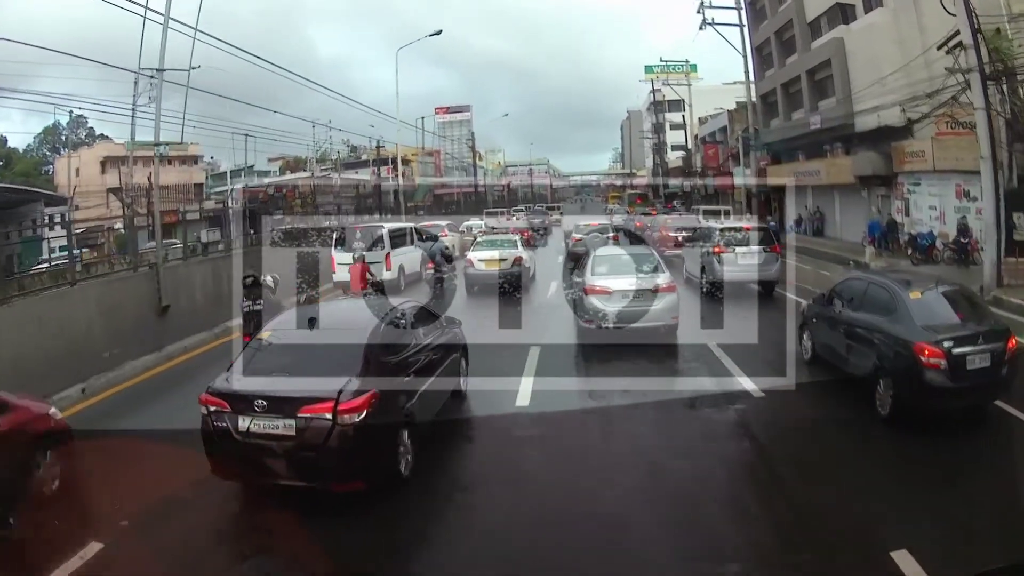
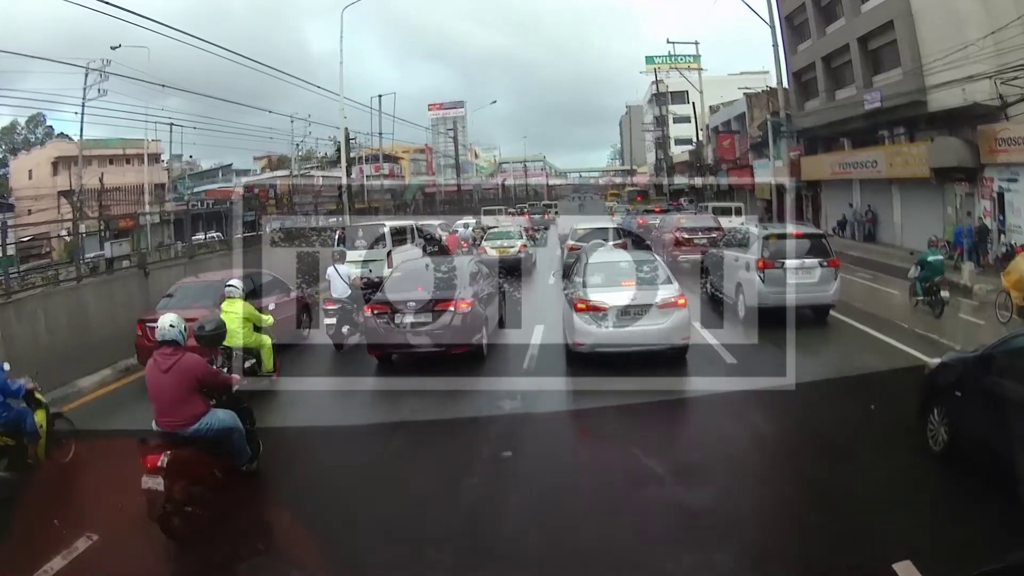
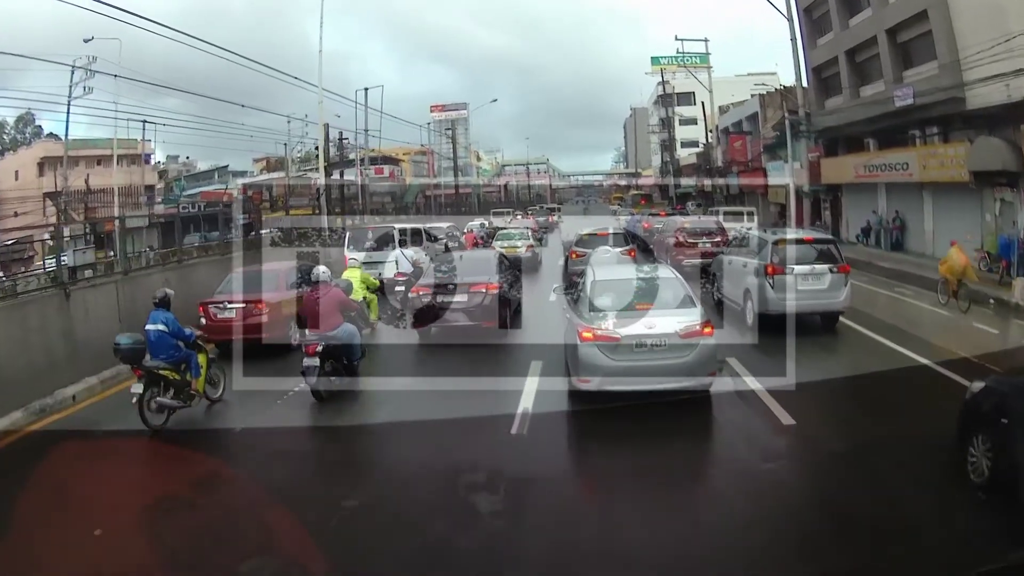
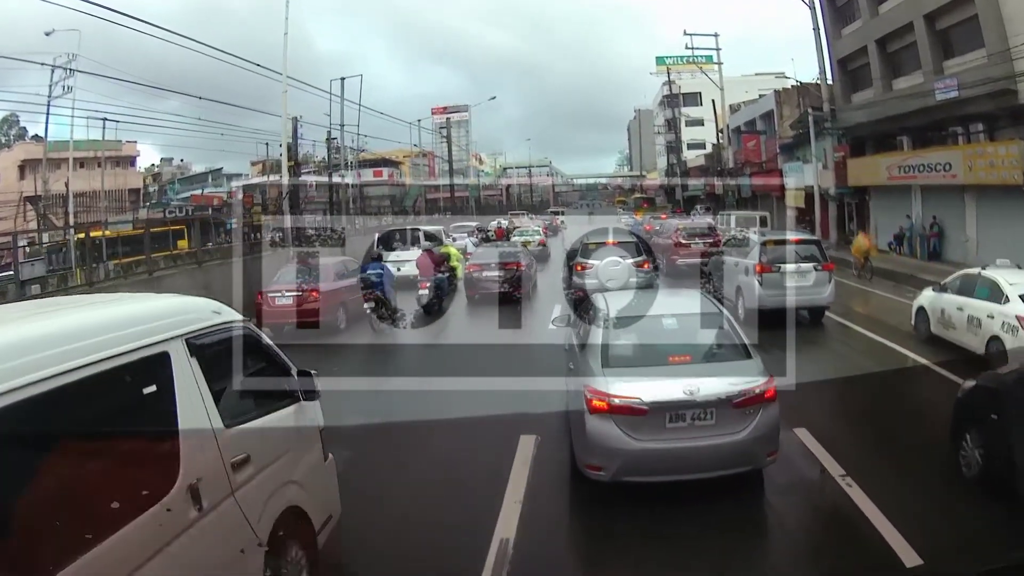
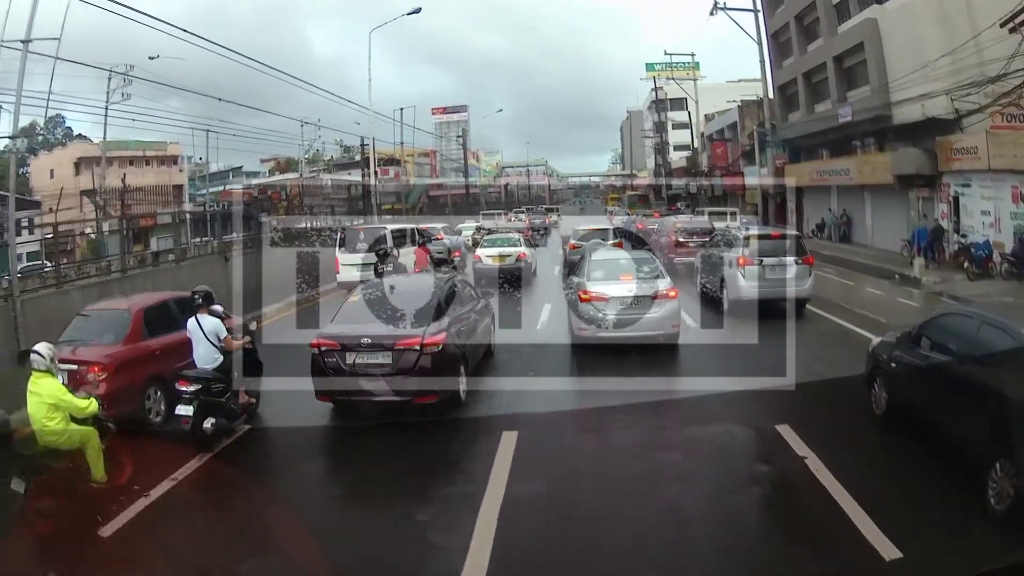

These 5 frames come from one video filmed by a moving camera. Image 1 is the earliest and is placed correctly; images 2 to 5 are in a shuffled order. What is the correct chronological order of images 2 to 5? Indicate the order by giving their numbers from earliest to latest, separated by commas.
5, 2, 3, 4
